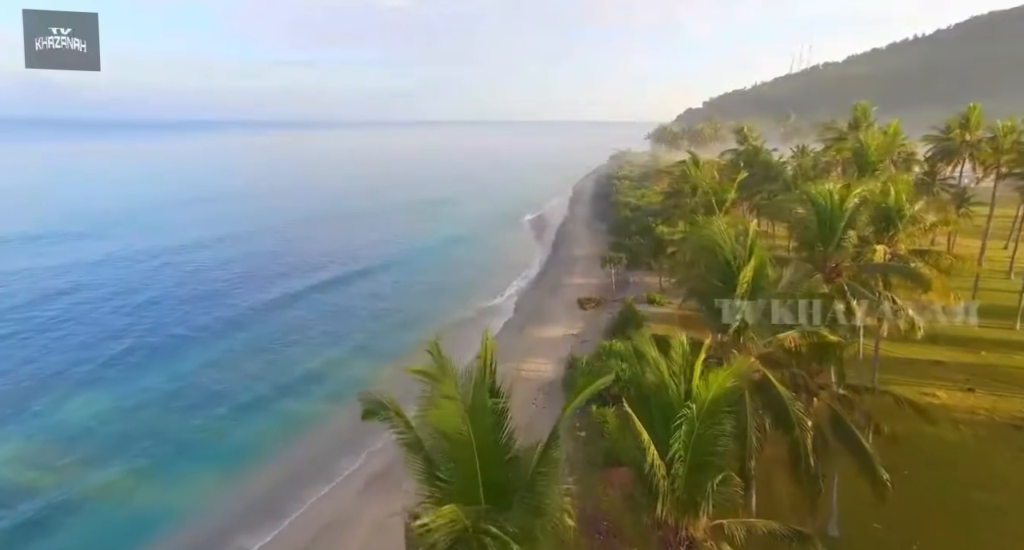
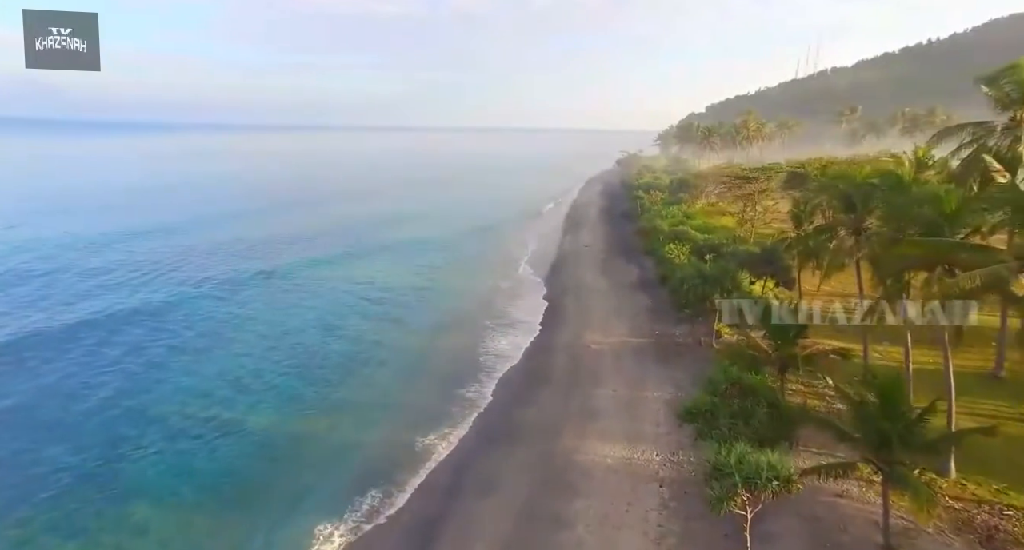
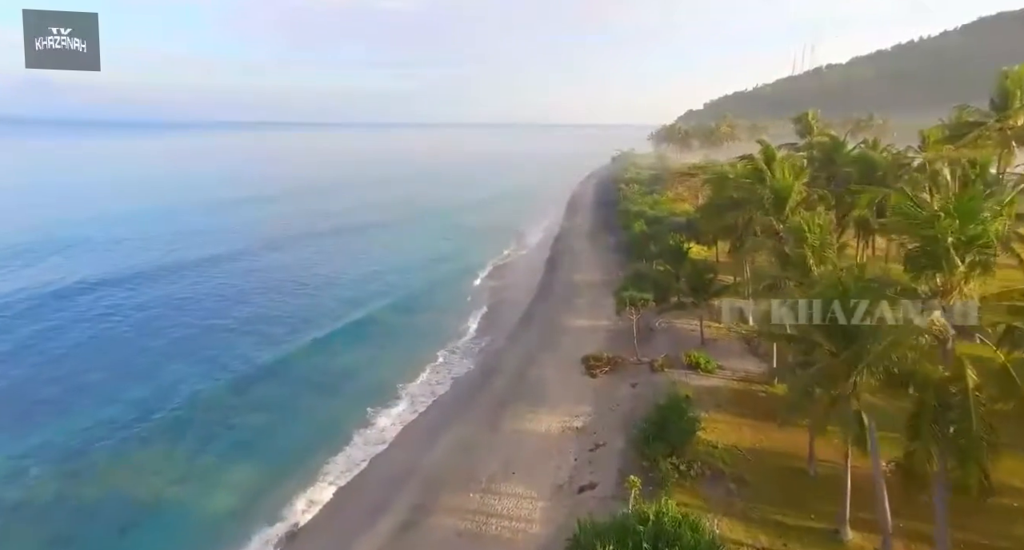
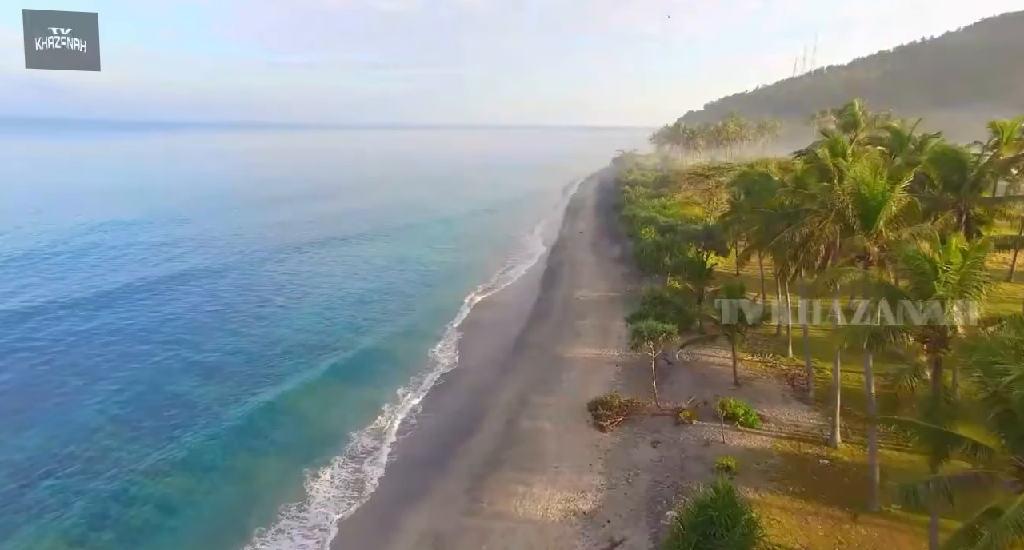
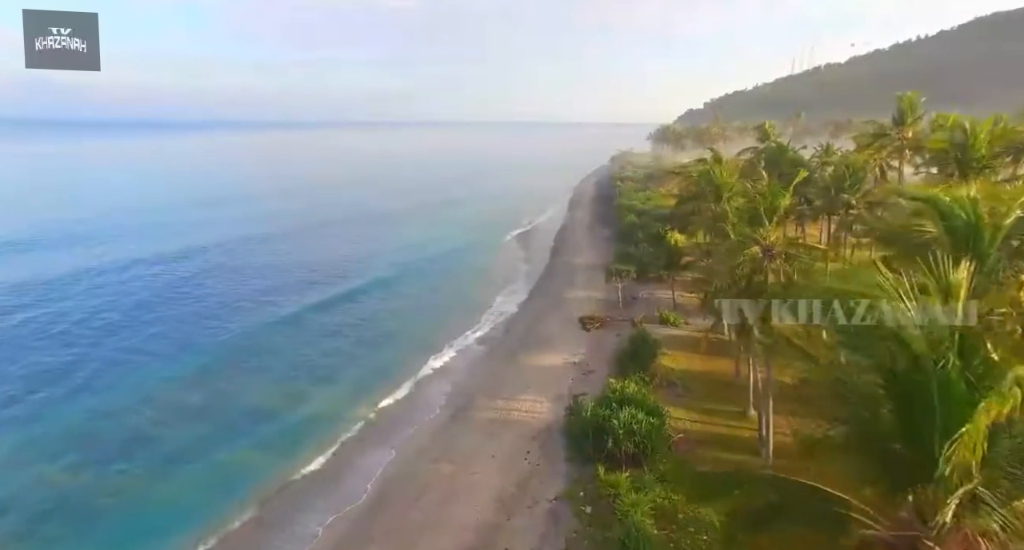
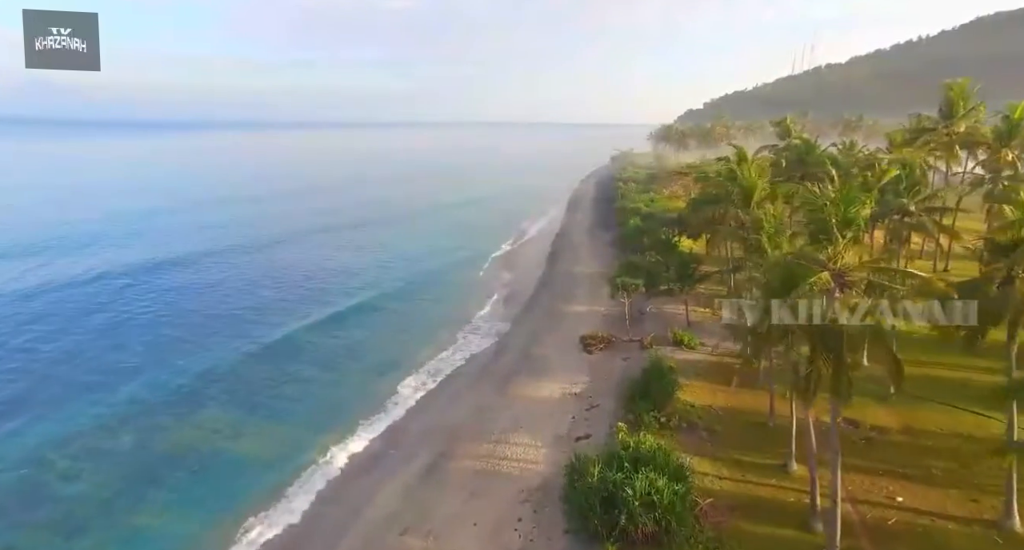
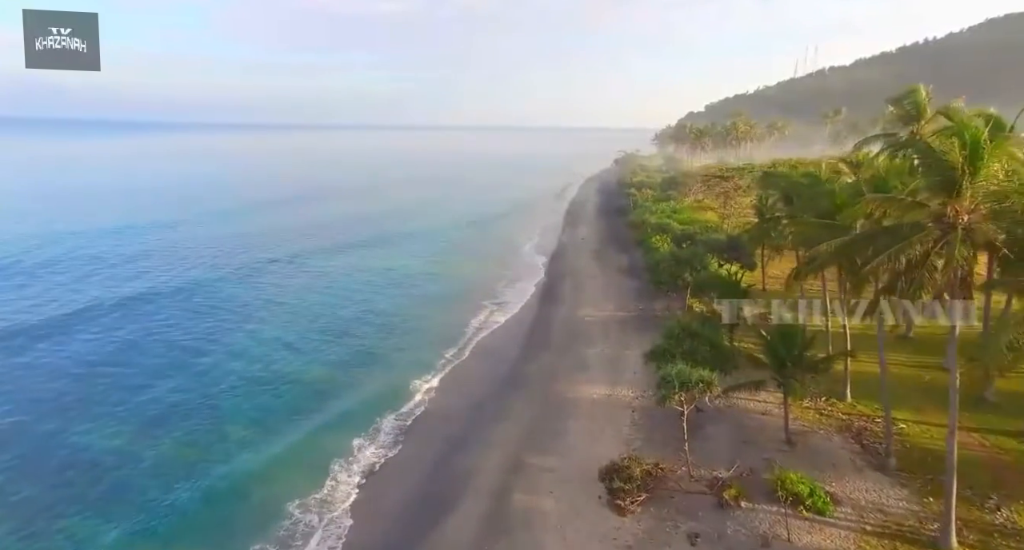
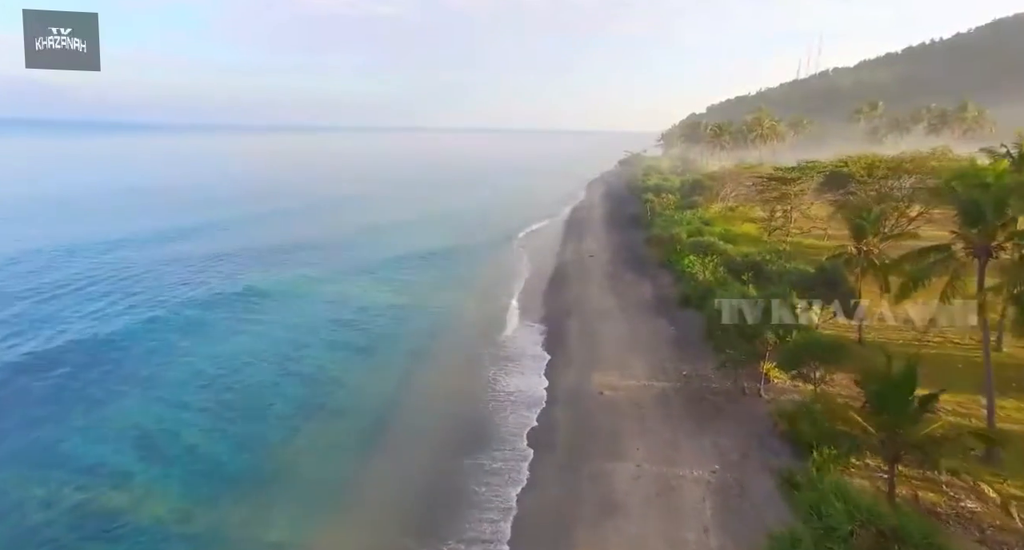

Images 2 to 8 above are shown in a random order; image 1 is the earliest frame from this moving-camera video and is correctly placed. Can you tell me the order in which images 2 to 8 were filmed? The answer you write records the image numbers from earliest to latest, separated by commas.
5, 6, 3, 4, 7, 2, 8
